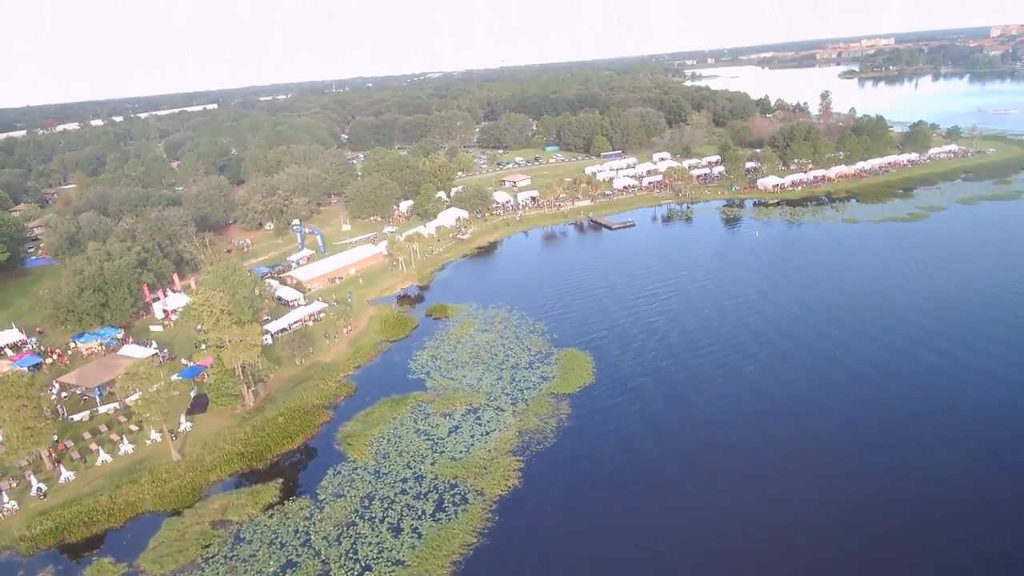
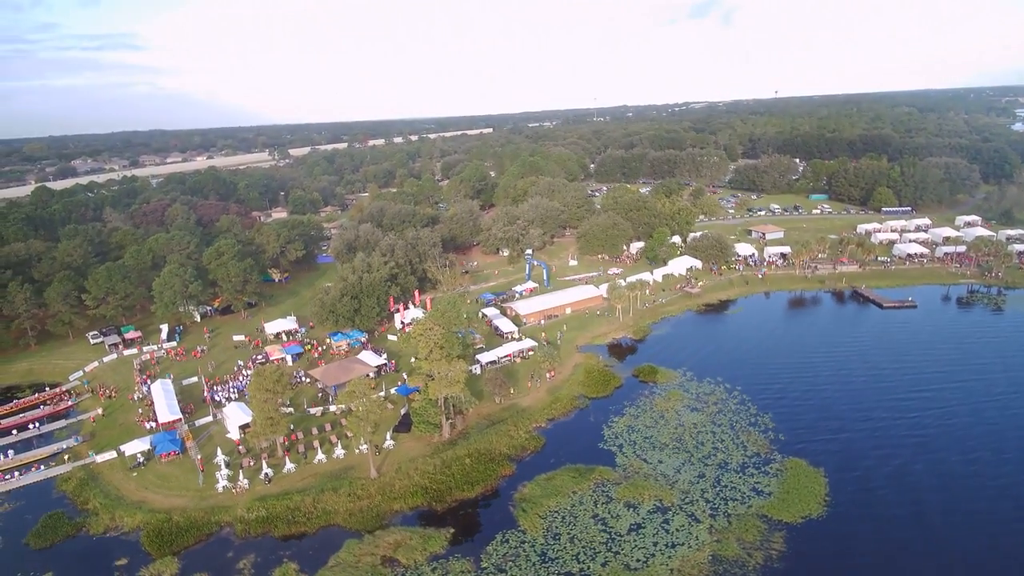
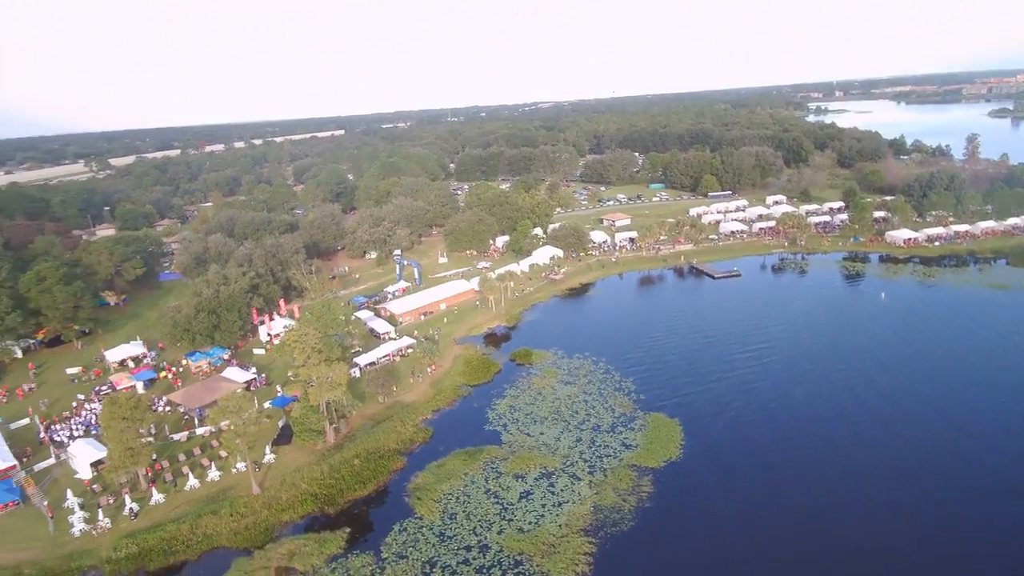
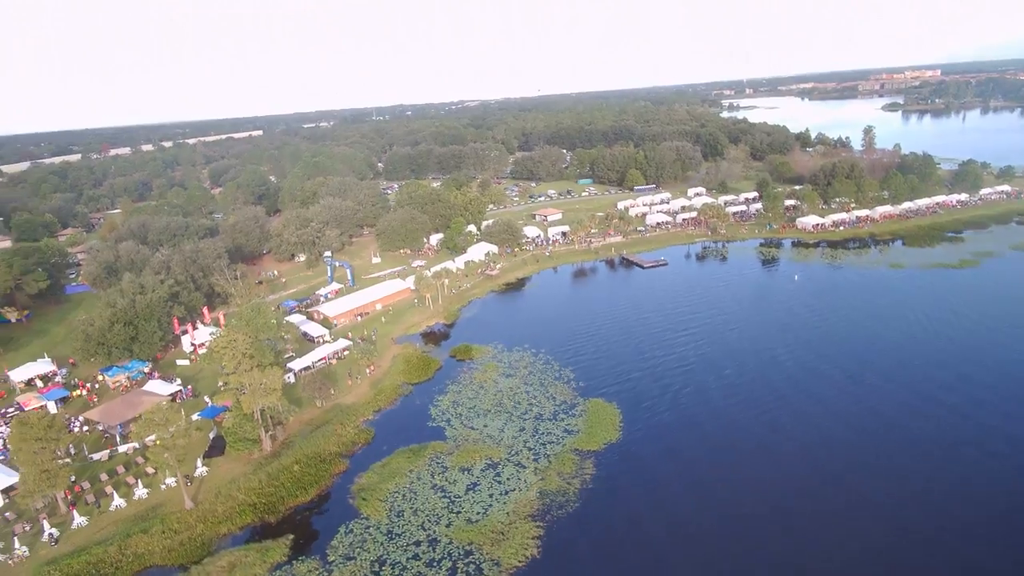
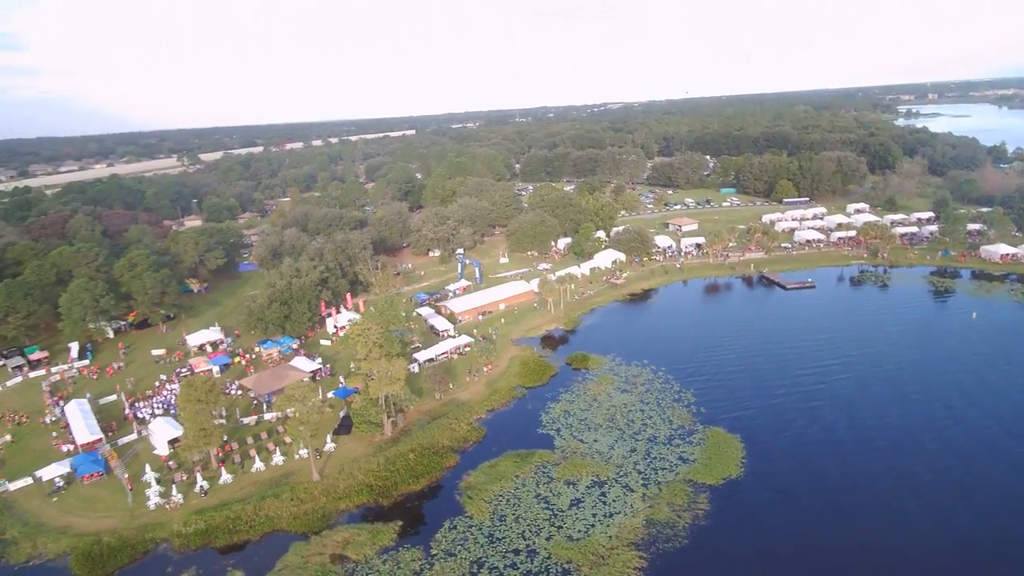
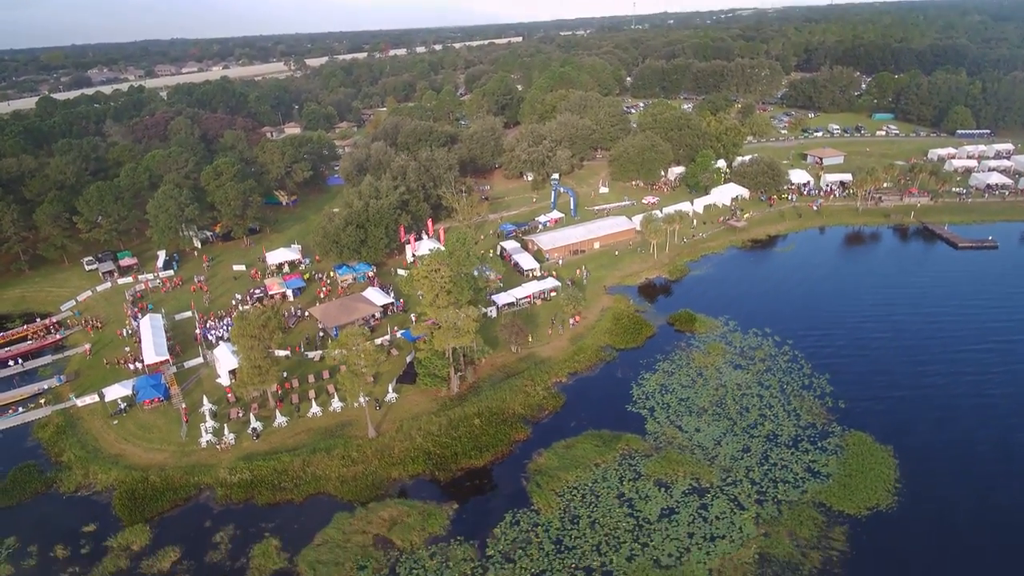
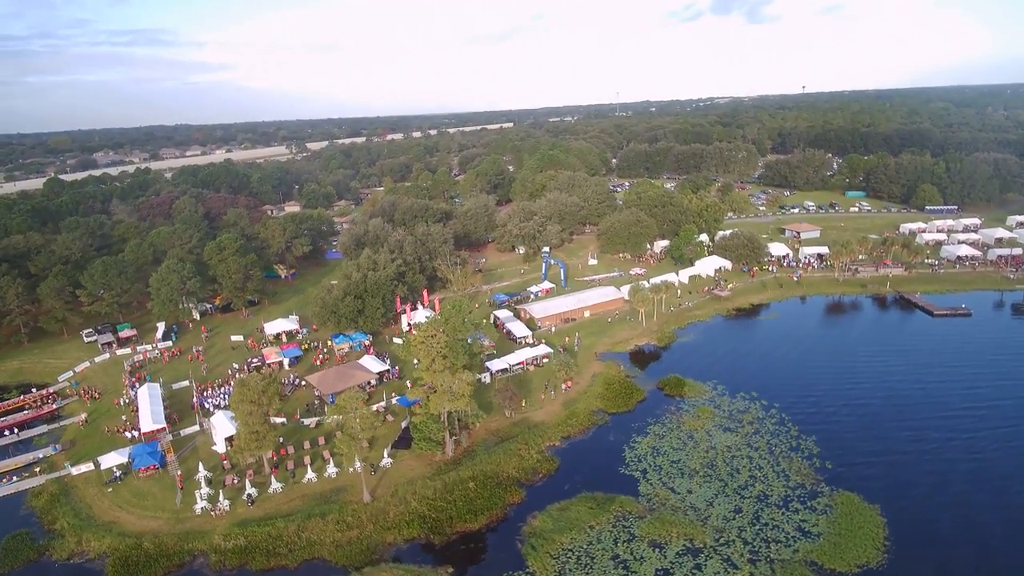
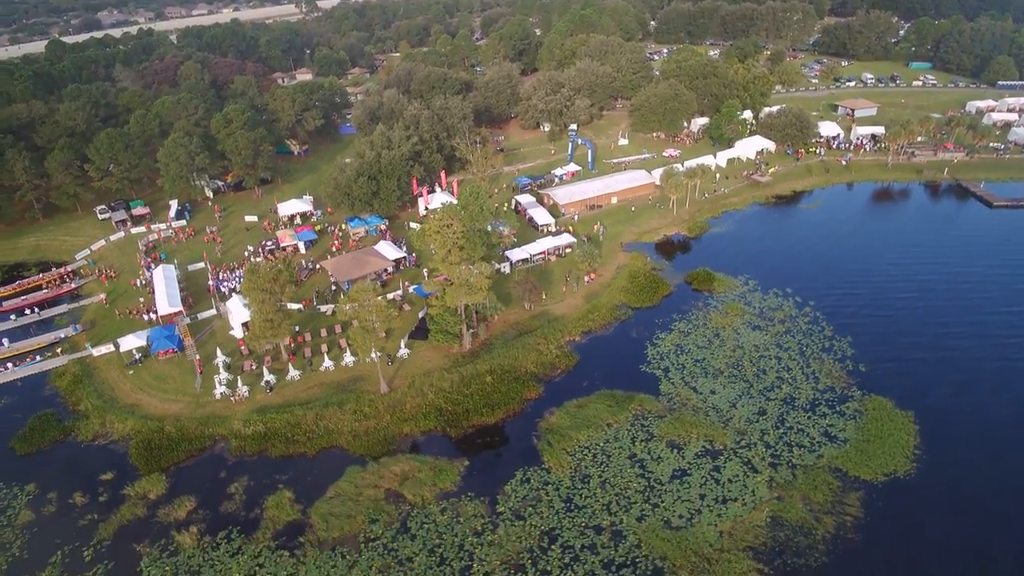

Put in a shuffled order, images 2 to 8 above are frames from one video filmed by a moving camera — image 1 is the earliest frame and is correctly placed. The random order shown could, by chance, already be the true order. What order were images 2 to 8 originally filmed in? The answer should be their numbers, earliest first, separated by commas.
4, 3, 5, 2, 7, 6, 8
